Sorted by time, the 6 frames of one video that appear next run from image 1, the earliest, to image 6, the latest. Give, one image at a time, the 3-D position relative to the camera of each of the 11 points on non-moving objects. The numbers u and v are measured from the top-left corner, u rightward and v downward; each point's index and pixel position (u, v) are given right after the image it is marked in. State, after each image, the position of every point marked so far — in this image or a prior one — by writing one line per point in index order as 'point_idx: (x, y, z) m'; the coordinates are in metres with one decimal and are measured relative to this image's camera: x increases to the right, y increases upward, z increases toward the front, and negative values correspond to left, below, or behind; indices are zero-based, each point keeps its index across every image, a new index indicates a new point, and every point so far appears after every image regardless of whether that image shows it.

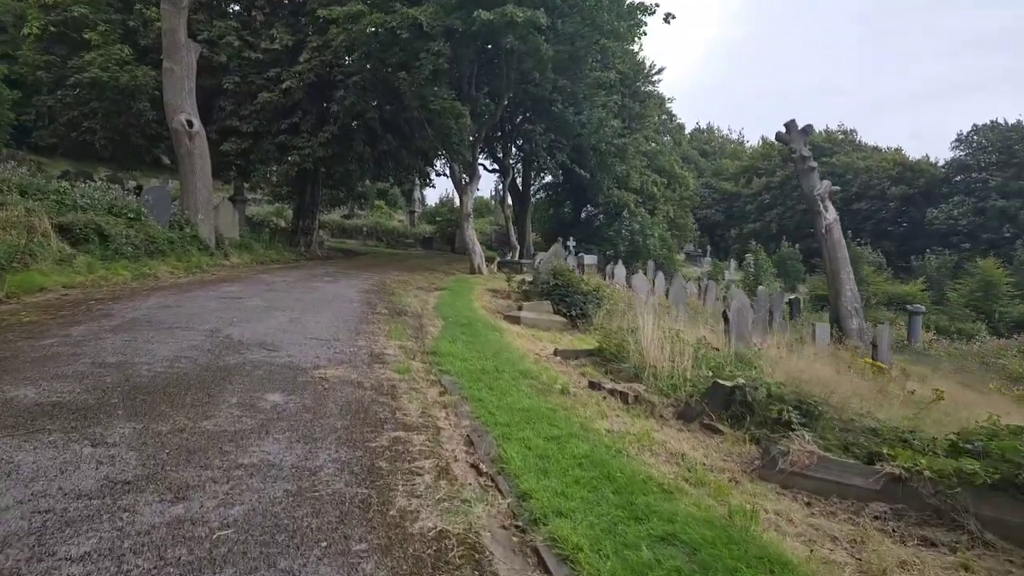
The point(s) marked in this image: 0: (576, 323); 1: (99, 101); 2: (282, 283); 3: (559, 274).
0: (+1.0, -0.6, +9.2) m
1: (-12.6, +5.7, +17.7) m
2: (-4.2, +0.1, +10.5) m
3: (+0.8, +0.3, +9.8) m
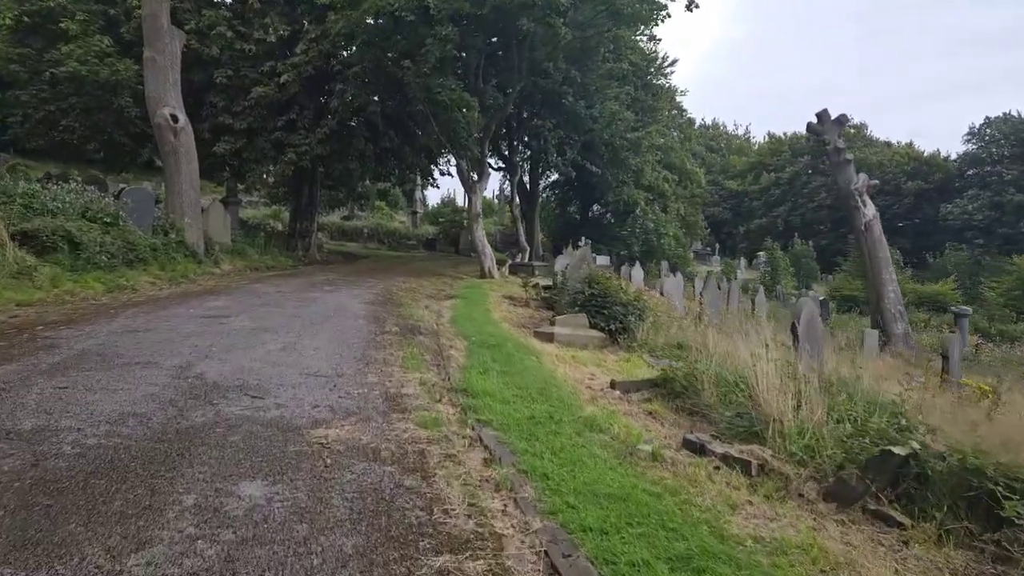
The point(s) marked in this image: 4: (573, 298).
0: (+1.4, -0.7, +8.0) m
1: (-12.2, +5.4, +16.5) m
2: (-3.8, -0.1, +9.2) m
3: (+1.2, +0.1, +8.6) m
4: (+0.9, -0.2, +8.7) m
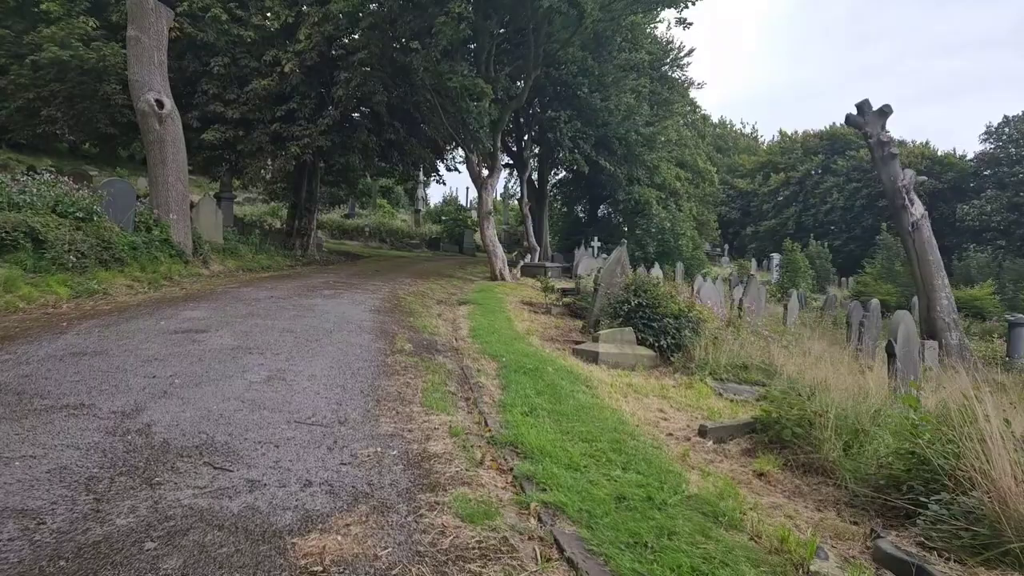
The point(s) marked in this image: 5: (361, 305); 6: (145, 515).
0: (+1.8, -0.8, +6.7) m
1: (-11.8, +5.3, +15.2) m
2: (-3.4, -0.2, +8.0) m
3: (+1.6, 0.0, +7.3) m
4: (+1.3, -0.3, +7.5) m
5: (-2.3, -0.3, +8.8) m
6: (-1.4, -0.9, +2.2) m
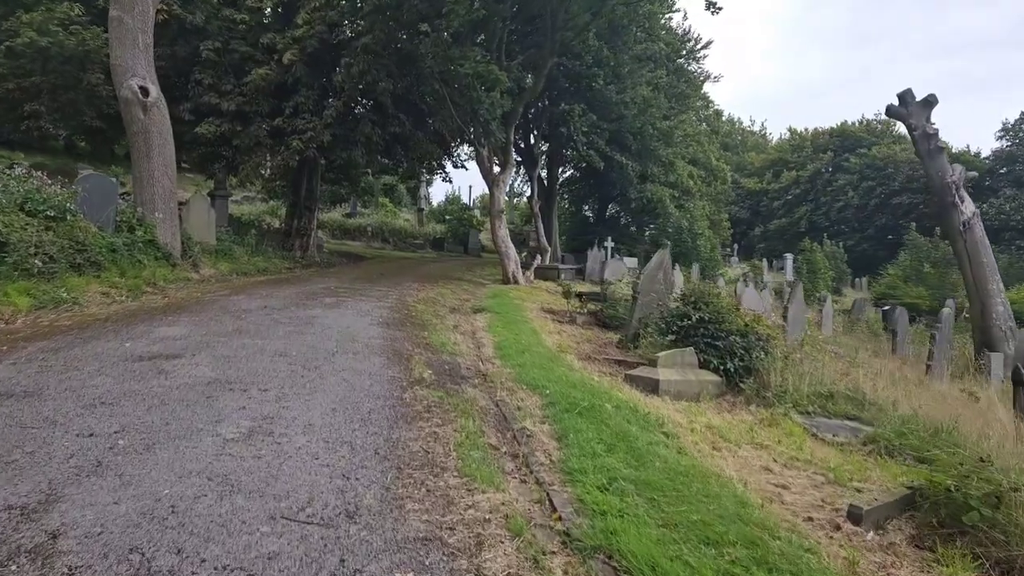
0: (+2.2, -0.9, +5.6) m
1: (-11.4, +5.2, +14.1) m
2: (-3.0, -0.3, +6.9) m
3: (+2.0, -0.1, +6.2) m
4: (+1.7, -0.4, +6.4) m
5: (-1.9, -0.4, +7.7) m
6: (-1.0, -1.0, +1.1) m
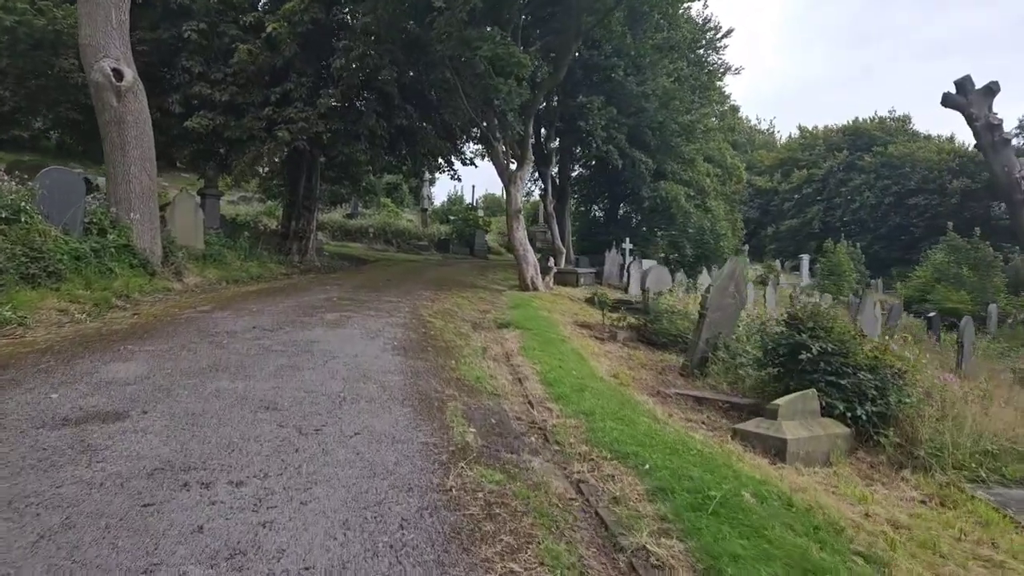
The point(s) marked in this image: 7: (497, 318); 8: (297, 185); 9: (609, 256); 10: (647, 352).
0: (+2.6, -1.1, +4.3) m
1: (-11.0, +5.0, +12.8) m
2: (-2.6, -0.5, +5.5) m
3: (+2.4, -0.3, +4.9) m
4: (+2.2, -0.6, +5.0) m
5: (-1.5, -0.6, +6.4) m
6: (-0.6, -1.2, -0.2) m
7: (-0.2, -0.5, +9.3) m
8: (-6.0, +2.9, +16.4) m
9: (+3.3, +1.1, +19.9) m
10: (+1.8, -0.9, +7.8) m
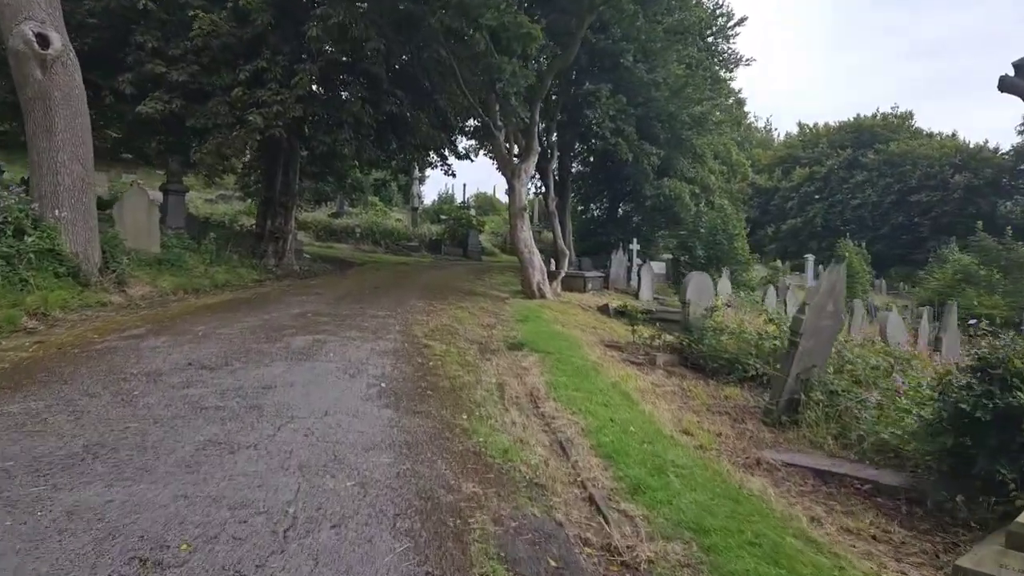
0: (+2.9, -1.3, +2.7) m
1: (-10.9, +4.8, +10.9) m
2: (-2.3, -0.7, +3.8) m
3: (+2.7, -0.4, +3.3) m
4: (+2.4, -0.7, +3.4) m
5: (-1.2, -0.7, +4.7) m
6: (-0.2, -1.3, -1.9) m
7: (-0.1, -0.6, +7.7) m
8: (-6.0, +2.7, +14.6) m
9: (+3.3, +0.9, +18.4) m
10: (+2.0, -1.0, +6.2) m
